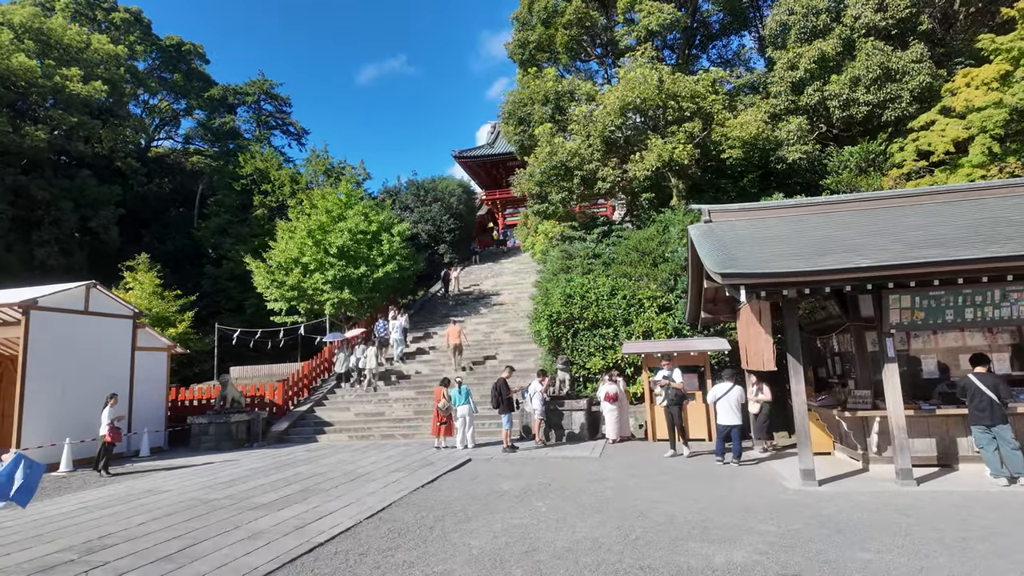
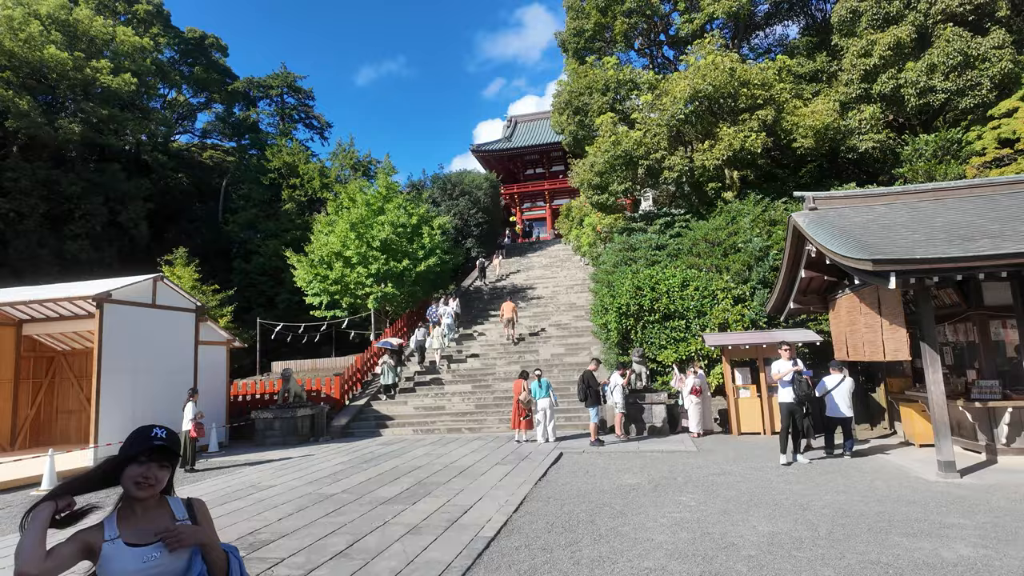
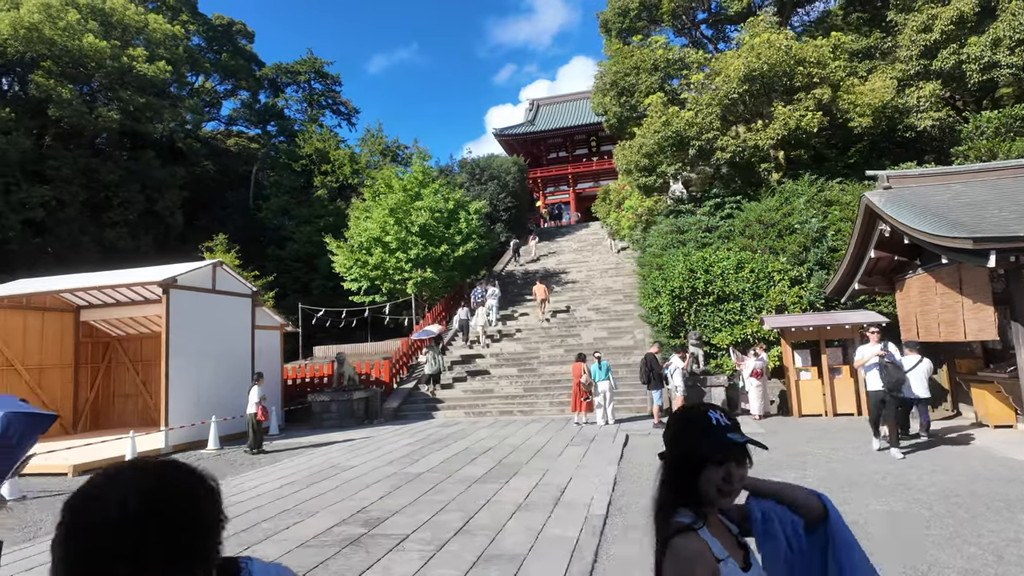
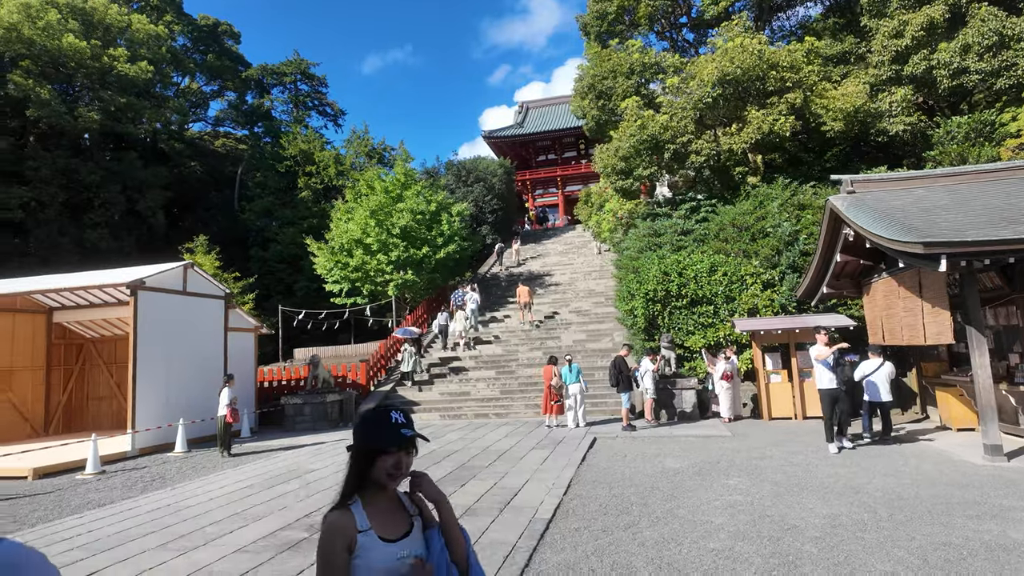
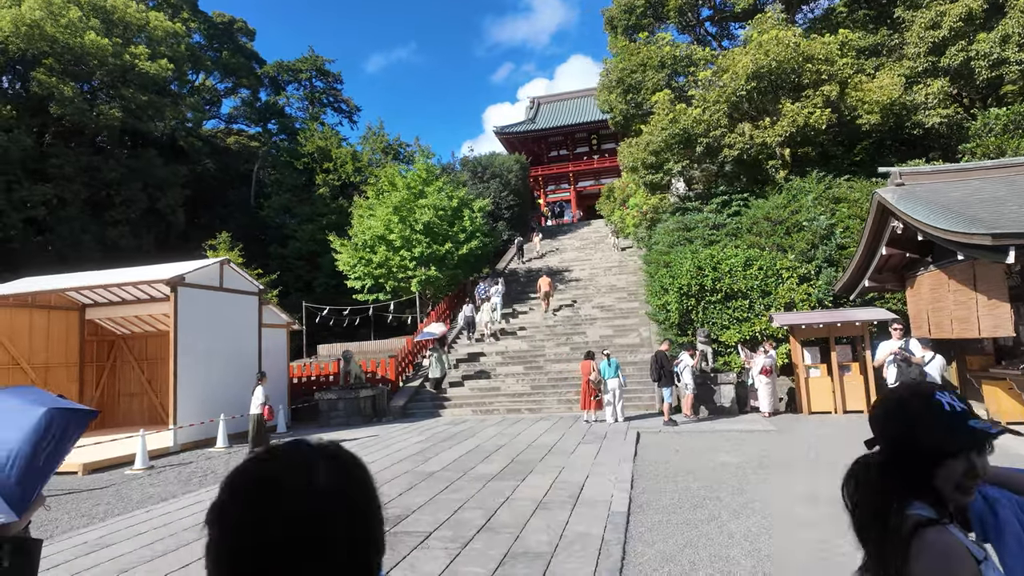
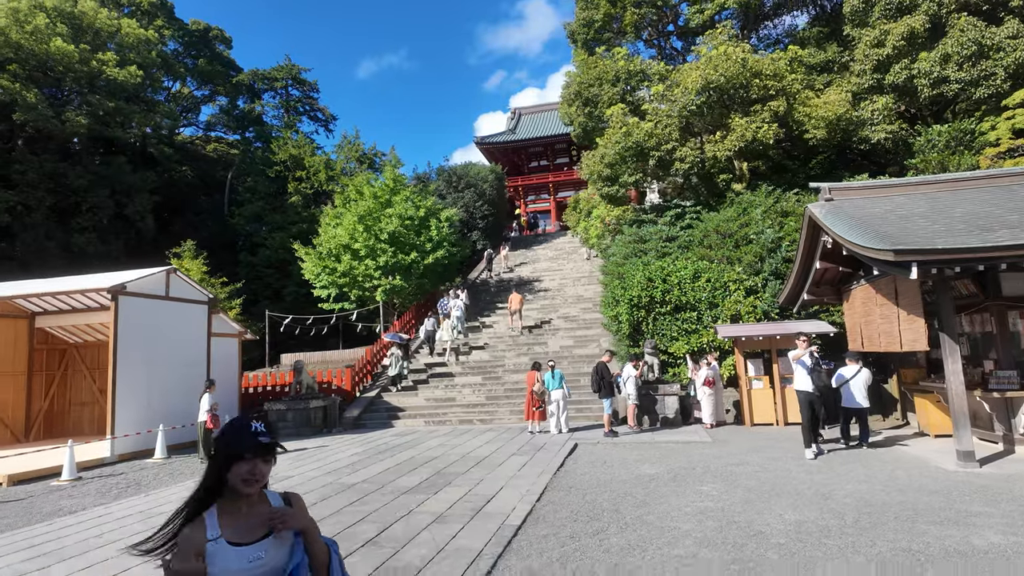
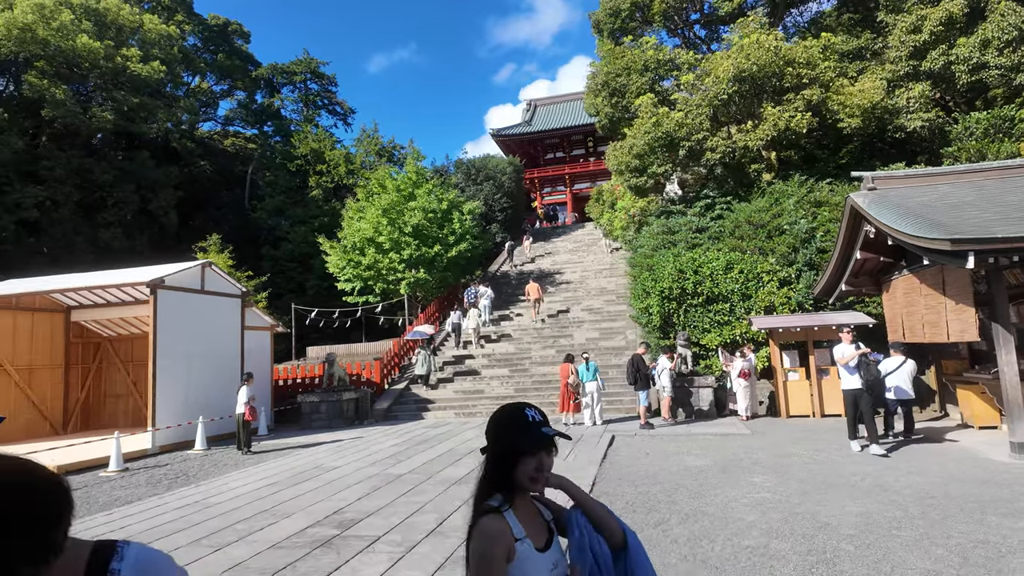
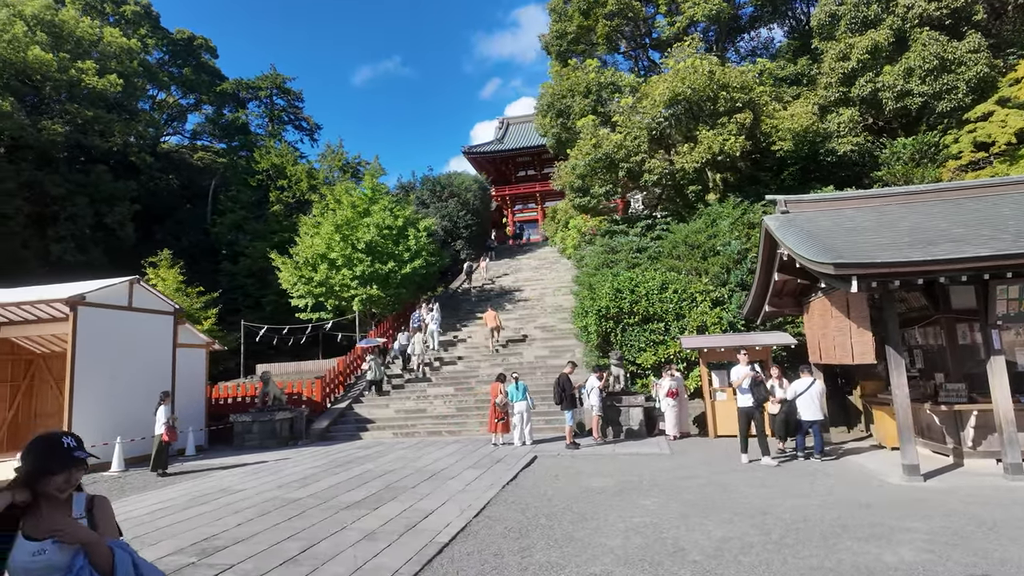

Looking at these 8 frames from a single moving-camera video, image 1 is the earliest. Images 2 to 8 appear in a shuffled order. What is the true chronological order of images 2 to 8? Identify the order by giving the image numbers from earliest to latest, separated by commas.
8, 2, 6, 4, 7, 3, 5
